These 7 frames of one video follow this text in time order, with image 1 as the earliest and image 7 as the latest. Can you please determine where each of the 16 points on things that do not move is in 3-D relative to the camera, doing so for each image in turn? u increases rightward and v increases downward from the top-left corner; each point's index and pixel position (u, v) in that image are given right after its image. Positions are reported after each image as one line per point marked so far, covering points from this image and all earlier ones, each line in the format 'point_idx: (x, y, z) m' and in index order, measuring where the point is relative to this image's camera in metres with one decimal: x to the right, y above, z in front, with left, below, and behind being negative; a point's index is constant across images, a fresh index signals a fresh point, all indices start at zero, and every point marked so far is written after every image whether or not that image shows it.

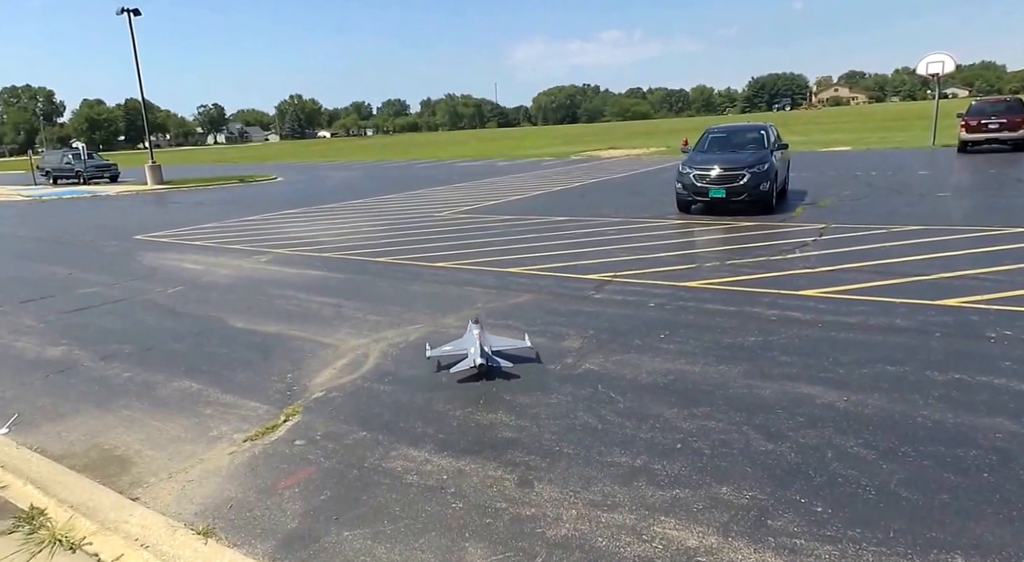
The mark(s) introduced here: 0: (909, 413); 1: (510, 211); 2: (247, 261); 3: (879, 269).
0: (+2.4, -0.8, +4.2) m
1: (-0.1, +1.7, +16.4) m
2: (-3.9, +0.3, +10.1) m
3: (+4.6, +0.2, +8.7) m
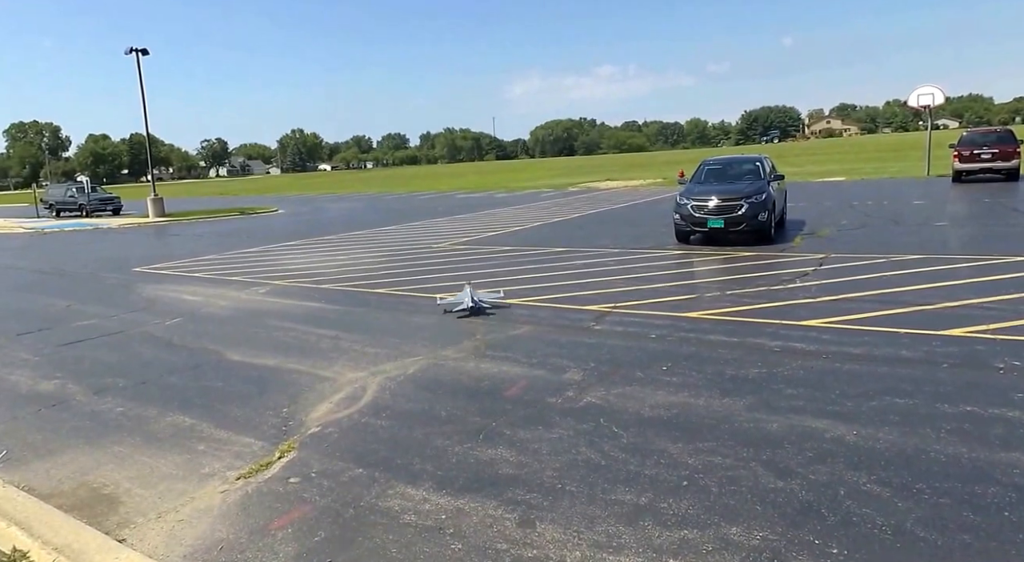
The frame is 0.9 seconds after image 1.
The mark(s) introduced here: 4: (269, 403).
0: (+2.4, -1.0, +4.1) m
1: (0.0, +0.9, +16.4) m
2: (-3.9, -0.2, +10.0) m
3: (+4.6, -0.2, +8.6) m
4: (-1.8, -0.9, +5.1) m
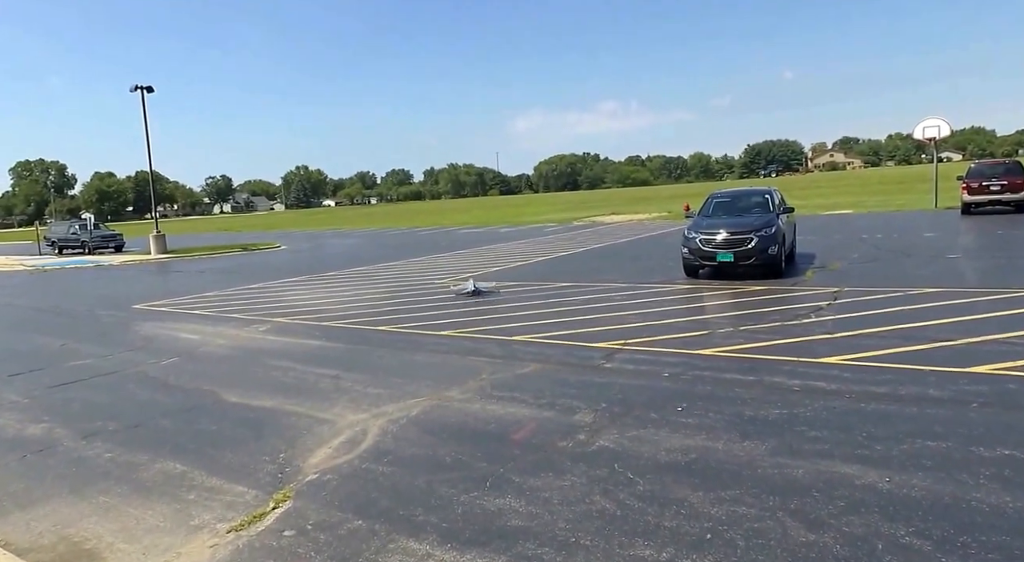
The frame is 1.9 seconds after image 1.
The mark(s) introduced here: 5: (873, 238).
0: (+2.5, -1.2, +3.8) m
1: (+0.1, +0.1, +16.2) m
2: (-3.8, -0.7, +9.8) m
3: (+4.7, -0.6, +8.4) m
4: (-1.7, -1.2, +4.9) m
5: (+10.0, +1.2, +19.3) m
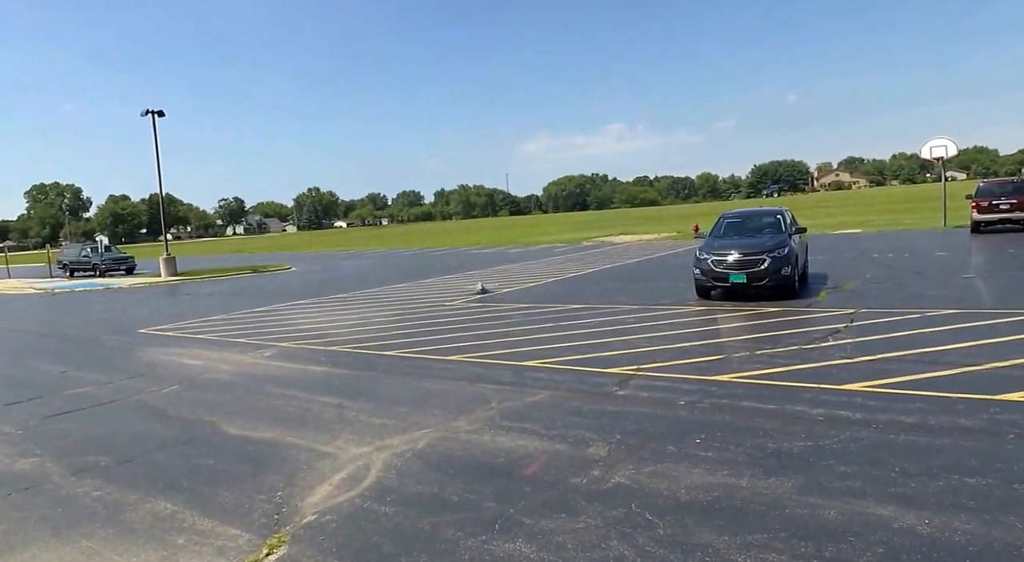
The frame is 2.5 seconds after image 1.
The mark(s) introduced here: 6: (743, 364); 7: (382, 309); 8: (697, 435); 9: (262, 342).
0: (+2.5, -1.3, +3.5) m
1: (+0.3, -0.4, +16.0) m
2: (-3.7, -1.1, +9.6) m
3: (+4.8, -0.9, +8.1) m
4: (-1.7, -1.4, +4.6) m
5: (+10.3, +0.6, +18.9) m
6: (+2.7, -1.0, +8.2) m
7: (-2.8, -0.6, +15.1) m
8: (+1.5, -1.3, +5.7) m
9: (-3.9, -1.0, +10.8) m
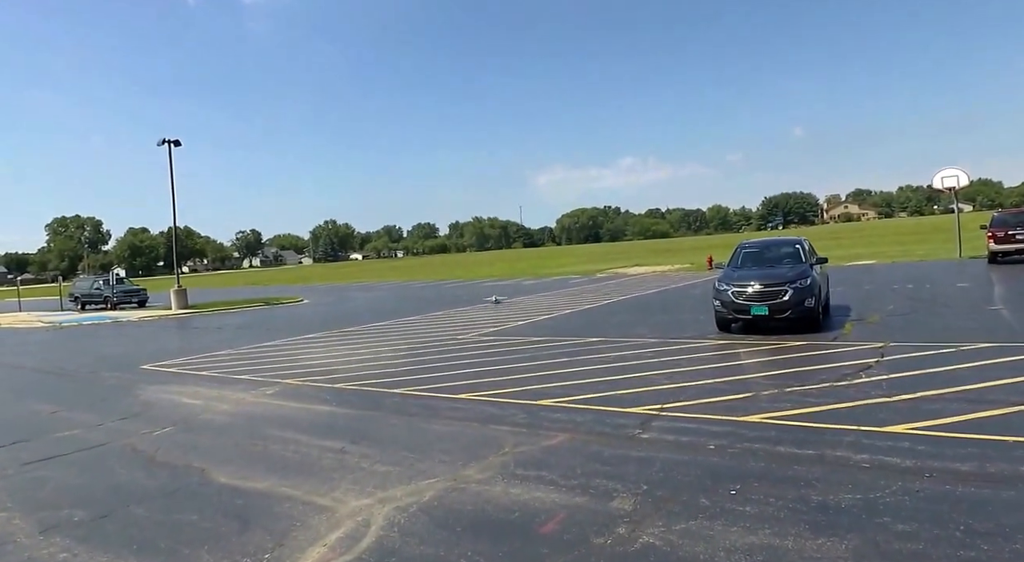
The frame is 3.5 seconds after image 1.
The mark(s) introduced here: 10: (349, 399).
0: (+2.6, -1.5, +2.9) m
1: (+0.6, -1.2, +15.5) m
2: (-3.5, -1.5, +9.2) m
3: (+5.0, -1.3, +7.5) m
4: (-1.6, -1.6, +4.2) m
5: (+10.7, -0.2, +18.3) m
6: (+2.9, -1.3, +7.6) m
7: (-2.6, -1.3, +14.7) m
8: (+1.6, -1.5, +5.1) m
9: (-3.7, -1.5, +10.4) m
10: (-2.1, -1.5, +8.9) m
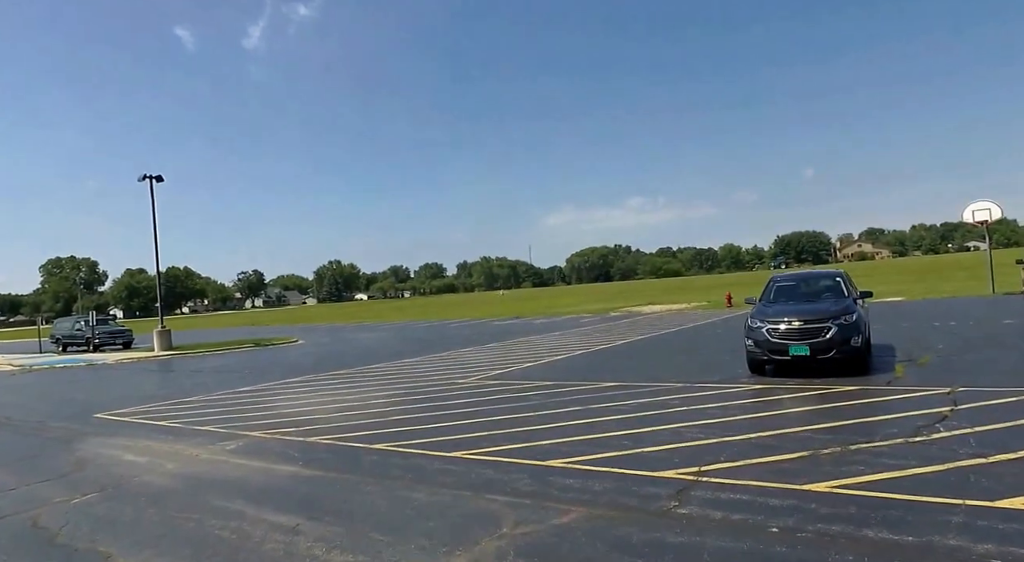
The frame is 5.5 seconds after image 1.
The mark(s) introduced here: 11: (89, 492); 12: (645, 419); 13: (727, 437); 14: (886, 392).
0: (+2.6, -1.5, +1.5) m
1: (+0.7, -1.9, +14.1) m
2: (-3.4, -1.9, +7.8) m
3: (+5.0, -1.5, +6.0) m
4: (-1.6, -1.7, +2.8) m
5: (+10.8, -1.1, +16.8) m
6: (+2.9, -1.6, +6.2) m
7: (-2.4, -2.1, +13.3) m
8: (+1.6, -1.7, +3.7) m
9: (-3.7, -2.0, +9.0) m
10: (-2.0, -1.9, +7.5) m
11: (-4.3, -1.9, +7.0) m
12: (+1.7, -1.7, +8.7) m
13: (+2.3, -1.7, +7.3) m
14: (+4.9, -1.5, +9.0) m
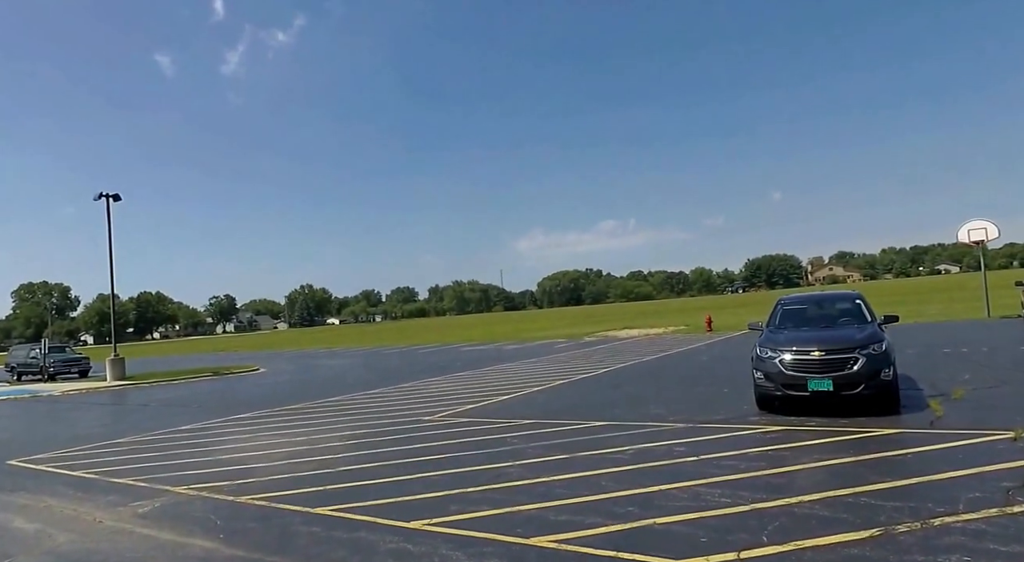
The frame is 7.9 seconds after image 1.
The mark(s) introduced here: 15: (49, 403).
0: (+2.6, -1.5, +0.1) m
1: (+0.3, -2.4, +12.6) m
2: (-3.6, -2.1, +6.1) m
3: (+4.9, -1.7, +4.7) m
4: (-1.6, -1.8, +1.2) m
5: (+10.3, -1.6, +15.7) m
6: (+2.8, -1.8, +4.7) m
7: (-2.8, -2.5, +11.7) m
8: (+1.6, -1.8, +2.2) m
9: (-3.9, -2.2, +7.3) m
10: (-2.2, -2.1, +5.8) m
11: (-4.4, -2.1, +5.3) m
12: (+1.5, -2.0, +7.2) m
13: (+2.2, -1.9, +5.9) m
14: (+4.7, -1.8, +7.7) m
15: (-13.2, -3.4, +19.7) m
